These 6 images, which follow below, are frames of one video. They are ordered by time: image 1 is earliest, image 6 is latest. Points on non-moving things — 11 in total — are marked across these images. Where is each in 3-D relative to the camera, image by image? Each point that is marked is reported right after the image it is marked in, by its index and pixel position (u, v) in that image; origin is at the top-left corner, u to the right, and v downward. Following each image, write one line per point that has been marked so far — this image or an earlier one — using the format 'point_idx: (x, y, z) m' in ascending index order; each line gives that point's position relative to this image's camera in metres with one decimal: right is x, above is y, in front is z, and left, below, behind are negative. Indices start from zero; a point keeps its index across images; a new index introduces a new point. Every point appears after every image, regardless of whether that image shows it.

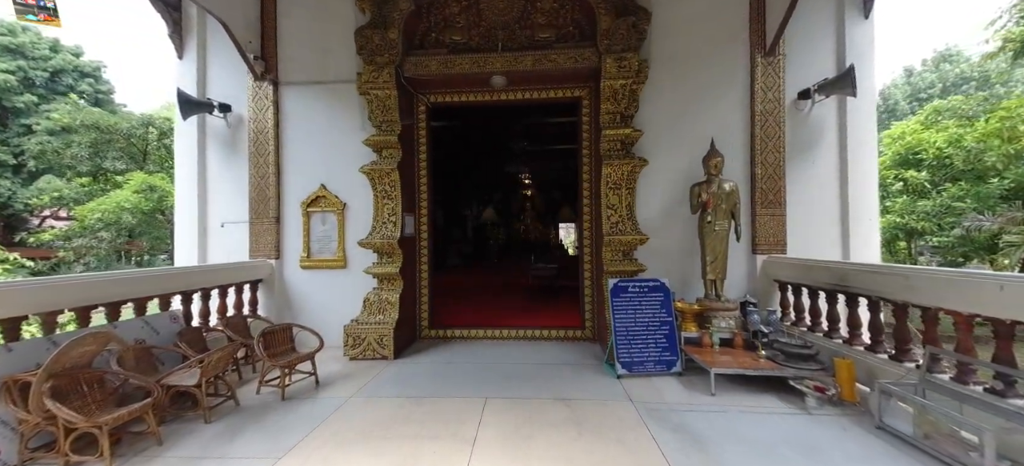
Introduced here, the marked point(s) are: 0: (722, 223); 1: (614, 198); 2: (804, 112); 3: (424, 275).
0: (+1.9, +0.1, +3.4) m
1: (+0.9, +0.3, +3.5) m
2: (+2.8, +1.2, +3.8) m
3: (-0.9, -0.4, +4.1) m
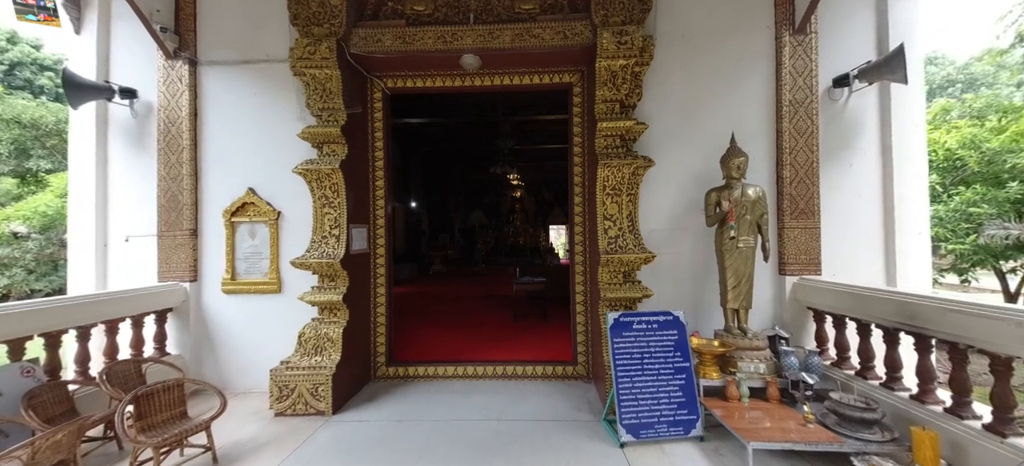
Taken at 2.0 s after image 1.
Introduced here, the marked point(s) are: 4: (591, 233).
0: (+1.7, 0.0, +2.7) m
1: (+0.7, +0.2, +2.8) m
2: (+2.6, +1.0, +3.1) m
3: (-1.2, -0.6, +3.3) m
4: (+0.6, 0.0, +3.0) m
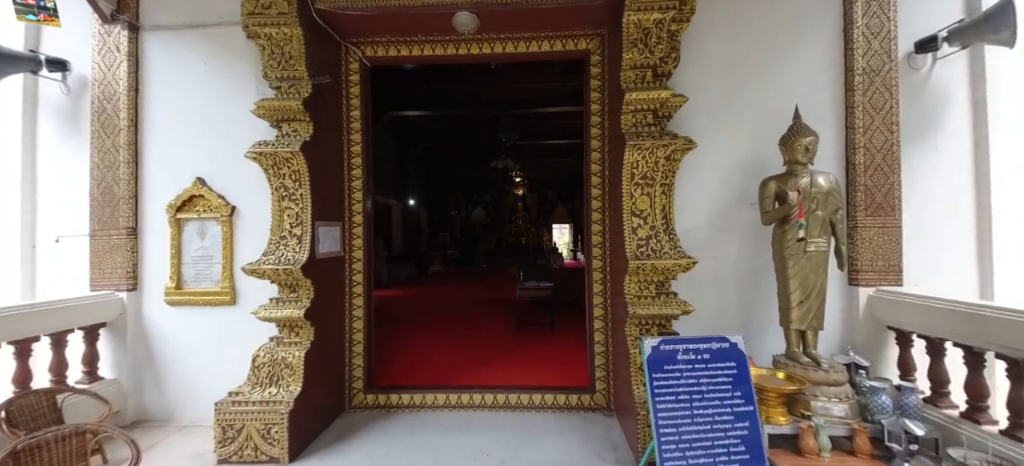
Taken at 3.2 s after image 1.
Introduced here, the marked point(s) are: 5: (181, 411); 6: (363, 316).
0: (+1.7, 0.0, +2.1) m
1: (+0.7, +0.2, +2.2) m
2: (+2.7, +1.0, +2.5) m
3: (-1.1, -0.6, +2.8) m
4: (+0.6, 0.0, +2.5) m
5: (-2.3, -1.3, +2.7) m
6: (-1.1, -0.6, +2.8) m
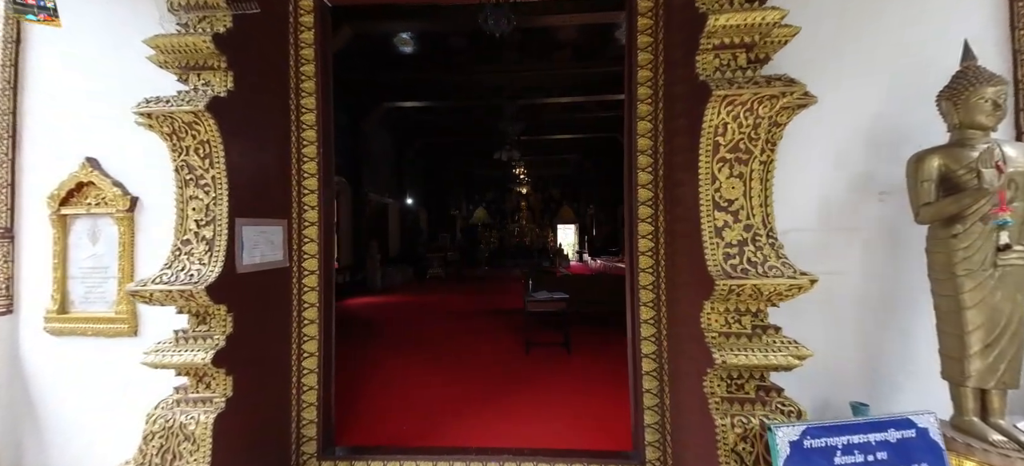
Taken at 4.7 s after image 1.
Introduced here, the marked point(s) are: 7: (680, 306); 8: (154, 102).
0: (+1.8, -0.1, +1.3) m
1: (+0.8, +0.2, +1.4) m
2: (+2.7, +1.0, +1.7) m
3: (-1.1, -0.6, +2.0) m
4: (+0.7, 0.0, +1.7) m
5: (-2.3, -1.3, +2.0) m
6: (-1.0, -0.6, +2.0) m
7: (+0.7, -0.3, +1.6) m
8: (-1.4, +0.5, +1.5) m
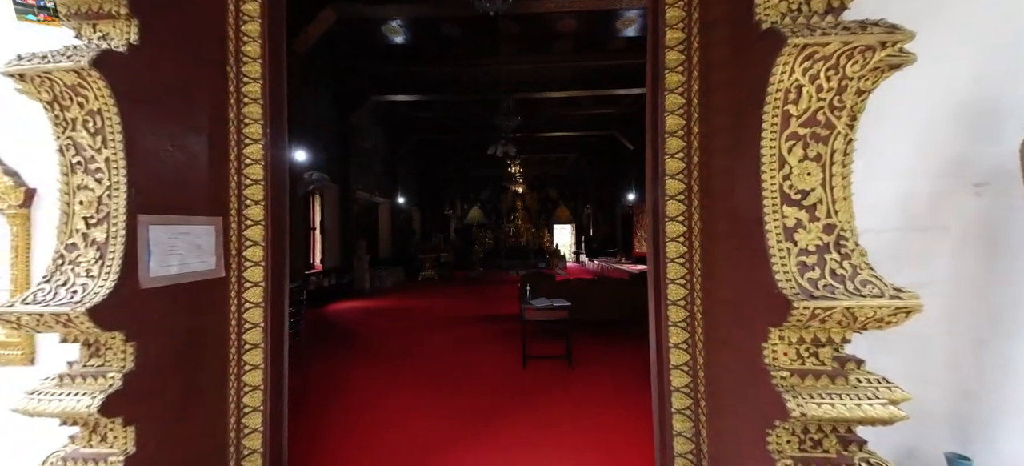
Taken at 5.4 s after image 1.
0: (+1.7, -0.1, +1.0) m
1: (+0.8, +0.2, +1.0) m
2: (+2.7, +1.0, +1.4) m
3: (-1.1, -0.6, +1.6) m
4: (+0.7, 0.0, +1.3) m
5: (-2.3, -1.3, +1.6) m
6: (-1.0, -0.6, +1.6) m
7: (+0.7, -0.3, +1.3) m
8: (-1.4, +0.5, +1.1) m
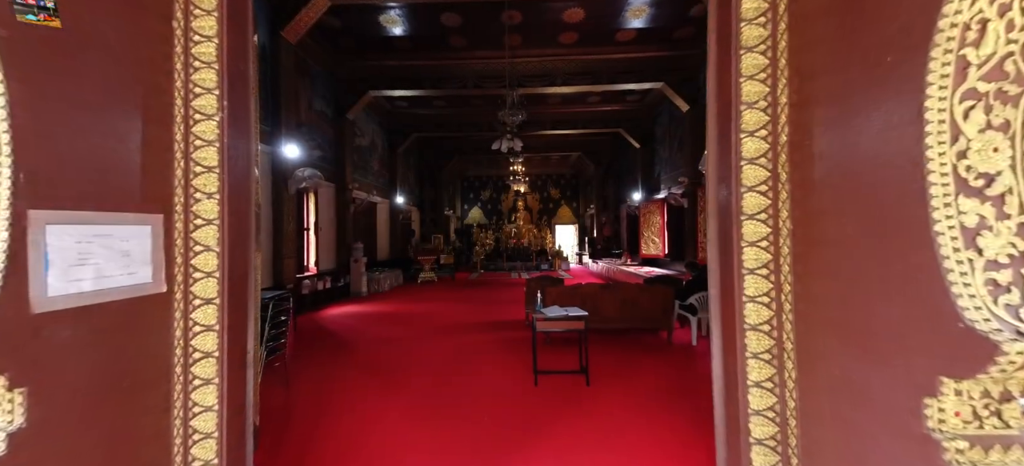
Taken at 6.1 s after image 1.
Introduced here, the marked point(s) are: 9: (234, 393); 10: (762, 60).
0: (+1.8, -0.1, +0.7) m
1: (+0.9, +0.2, +0.7) m
2: (+2.8, +1.0, +1.1) m
3: (-1.0, -0.6, +1.3) m
4: (+0.8, 0.0, +1.0) m
5: (-2.2, -1.3, +1.2) m
6: (-0.9, -0.6, +1.3) m
7: (+0.8, -0.3, +0.9) m
8: (-1.3, +0.5, +0.8) m
9: (-0.9, -0.5, +1.2) m
10: (+0.7, +0.5, +1.2) m
